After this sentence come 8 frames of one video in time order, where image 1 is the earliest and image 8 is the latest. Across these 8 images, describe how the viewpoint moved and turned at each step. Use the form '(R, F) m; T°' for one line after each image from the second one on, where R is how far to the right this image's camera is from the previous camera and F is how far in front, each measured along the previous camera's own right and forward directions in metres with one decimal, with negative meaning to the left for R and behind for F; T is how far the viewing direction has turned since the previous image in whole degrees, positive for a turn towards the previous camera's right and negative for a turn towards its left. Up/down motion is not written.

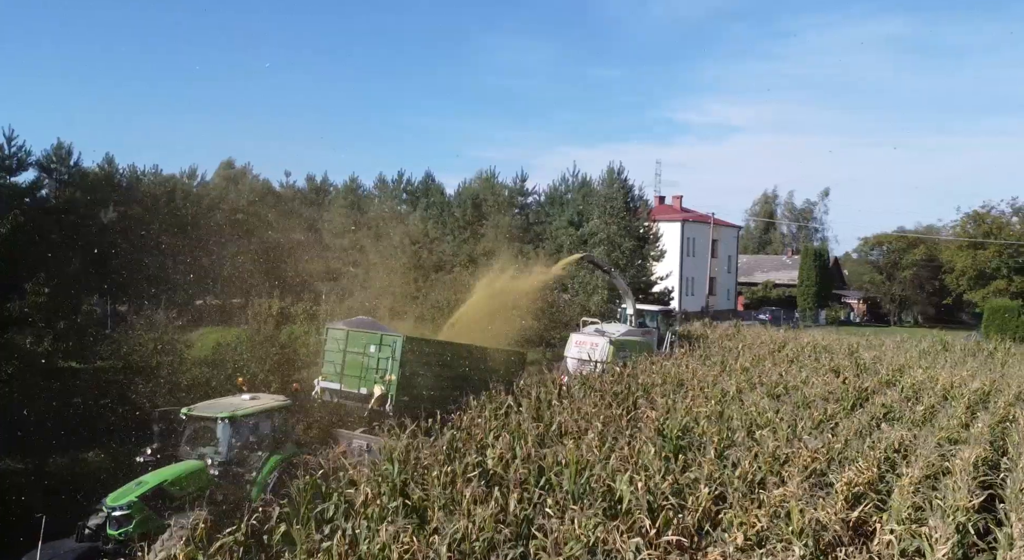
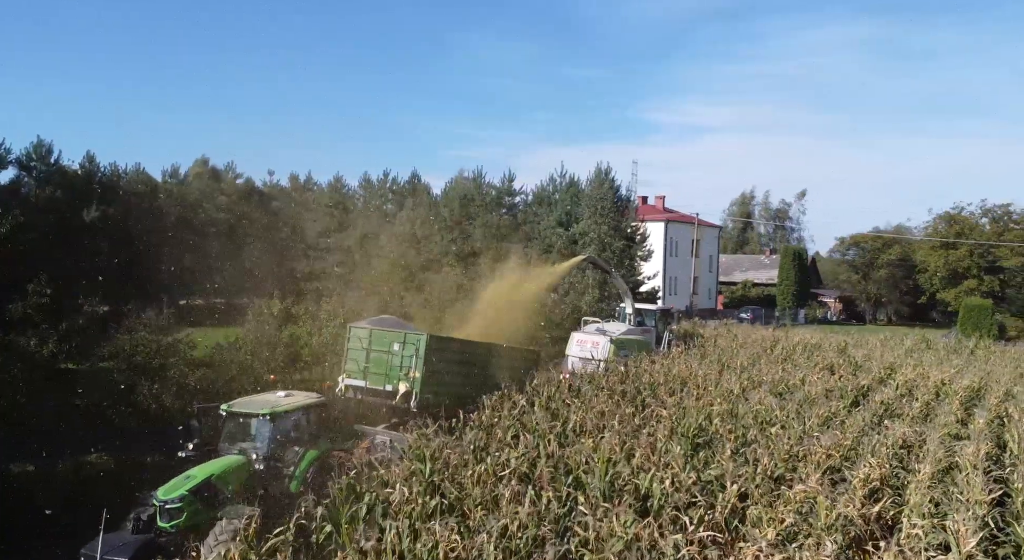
(-0.6, -0.1) m; +2°
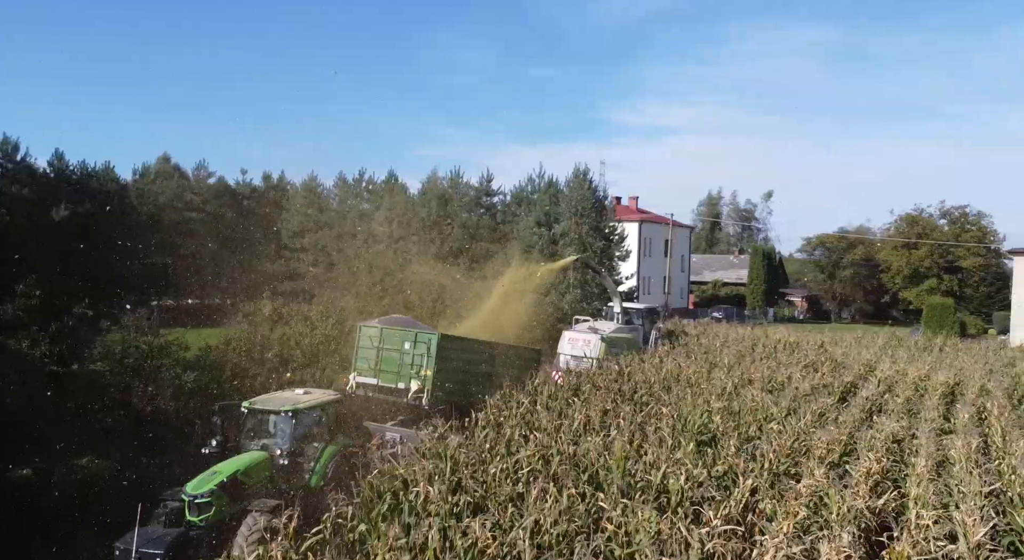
(-0.6, -0.1) m; +3°
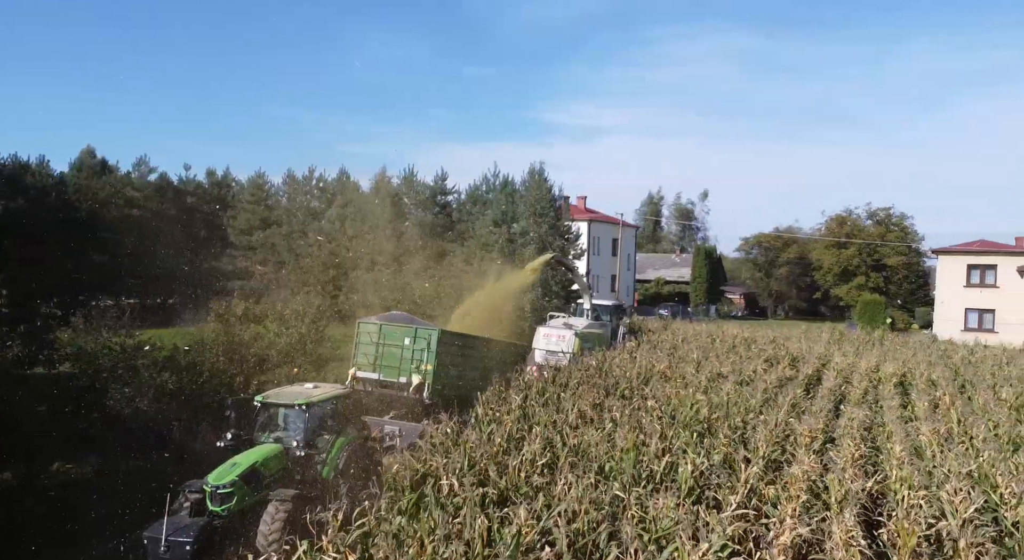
(-0.9, -0.2) m; +5°
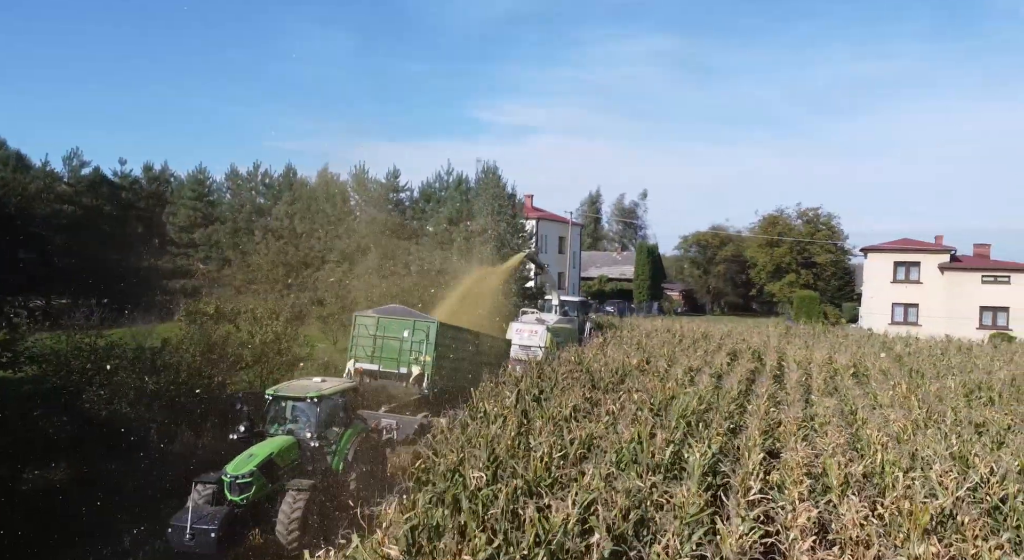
(-1.0, -0.1) m; +6°
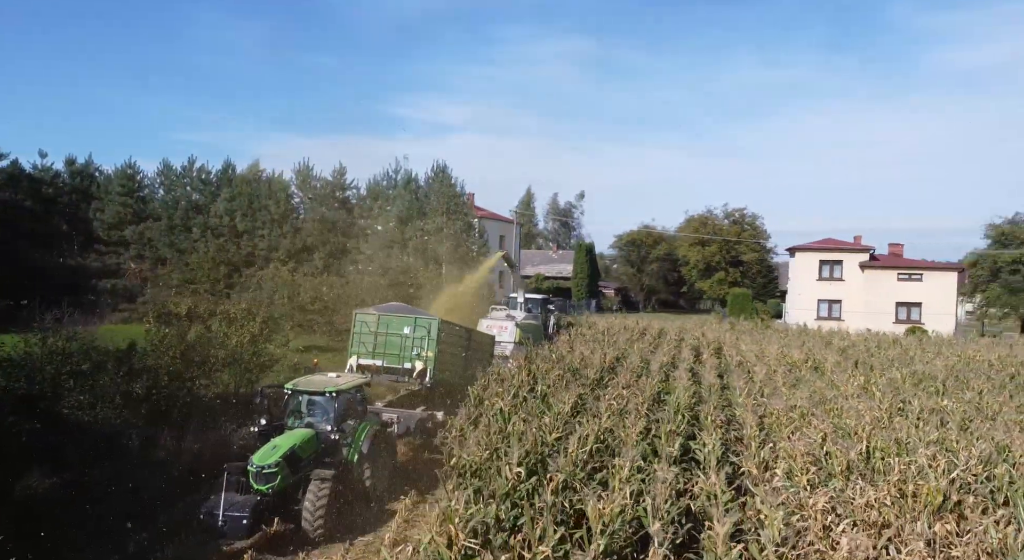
(-1.3, -0.1) m; +7°
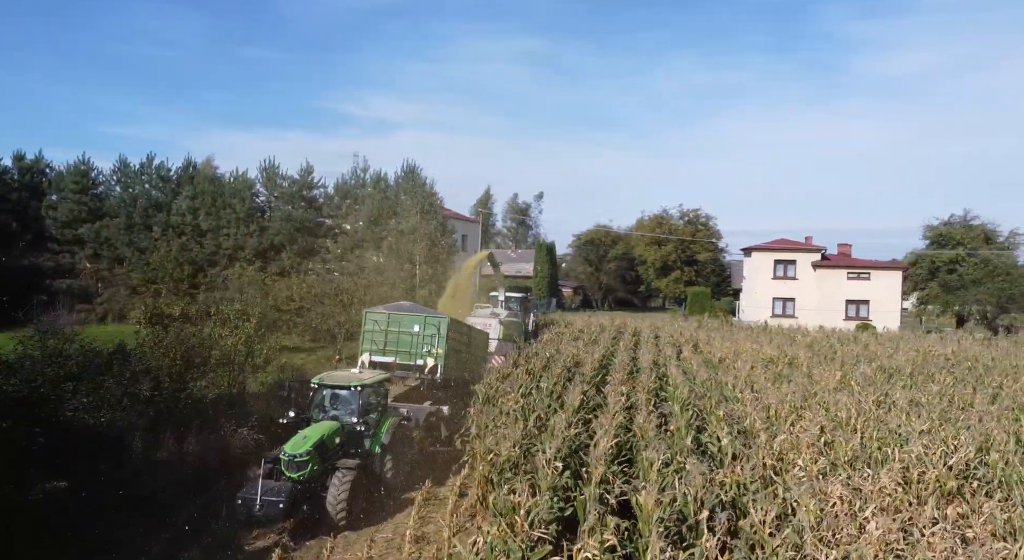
(-1.0, -0.1) m; +5°
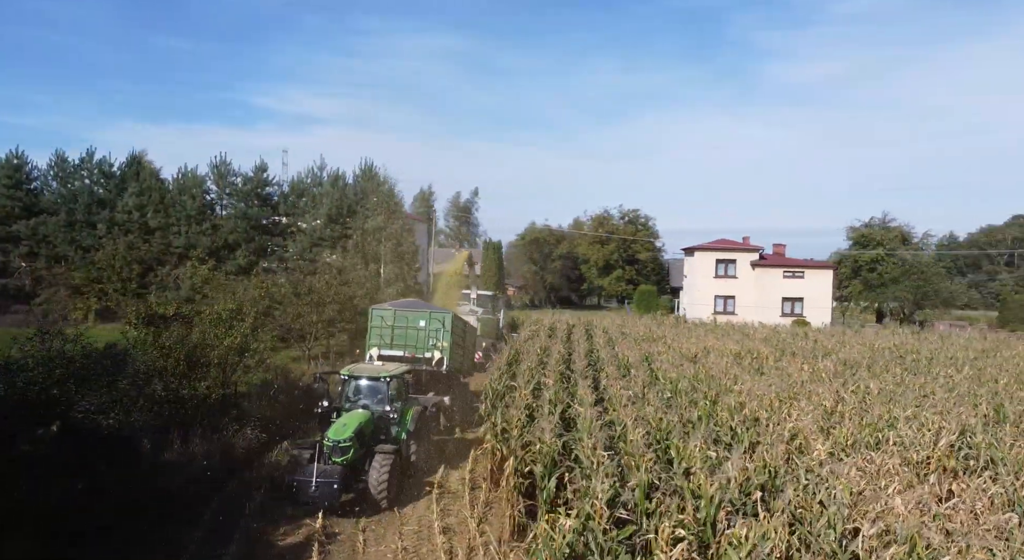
(-1.4, -0.1) m; +6°
